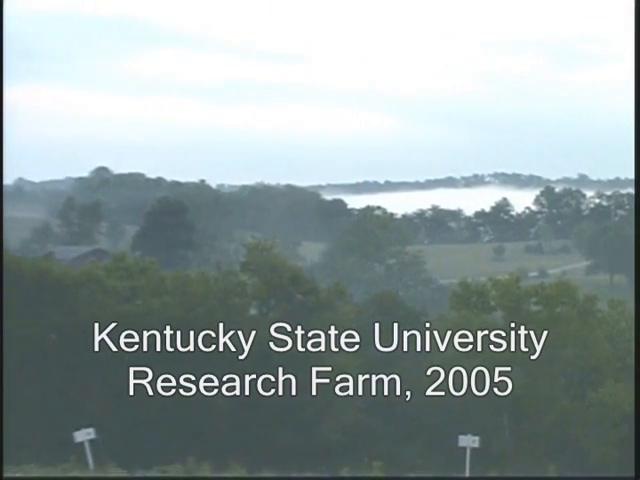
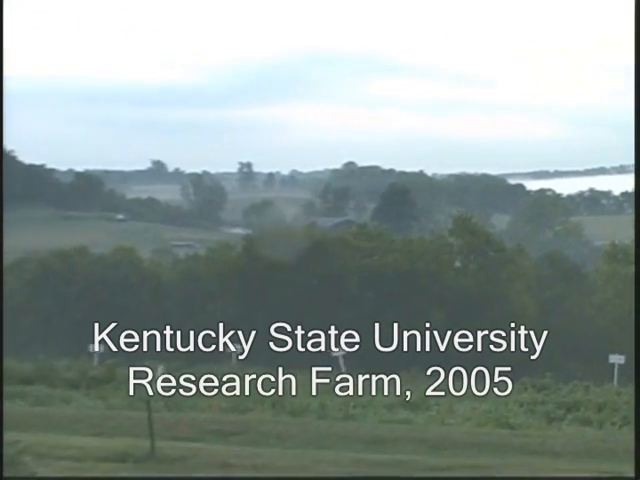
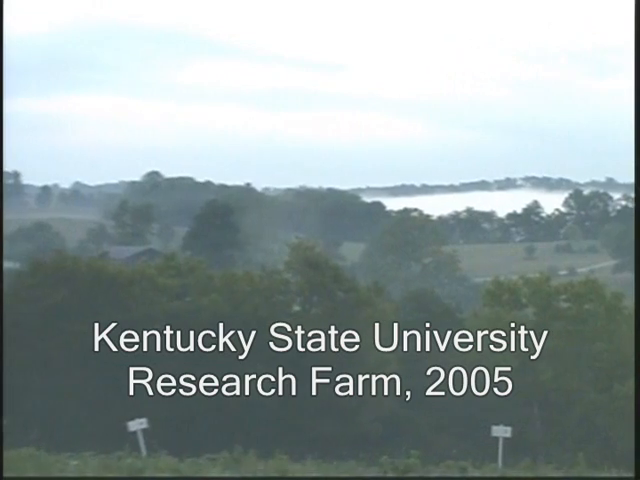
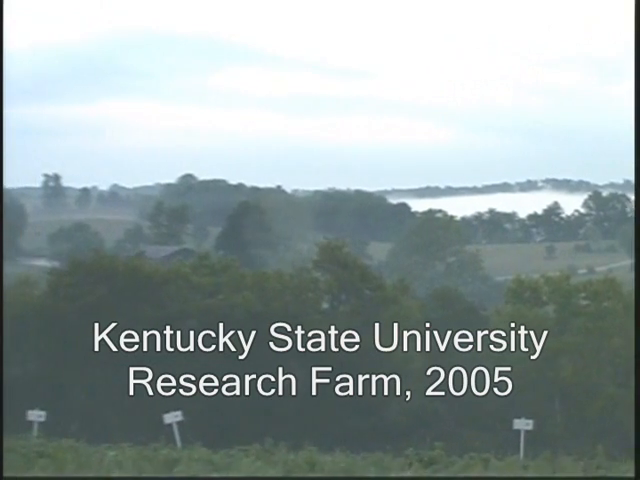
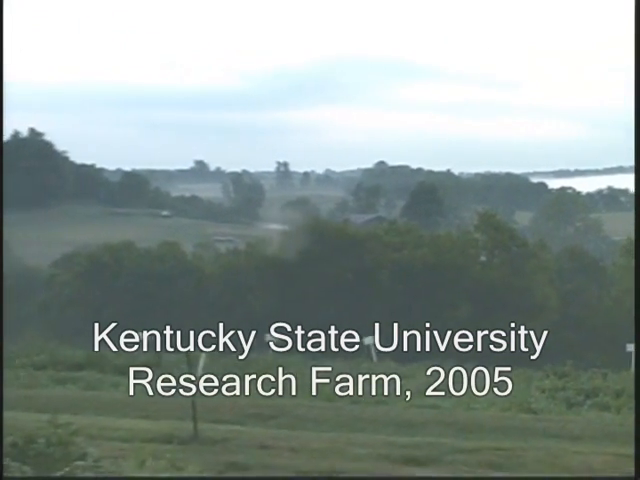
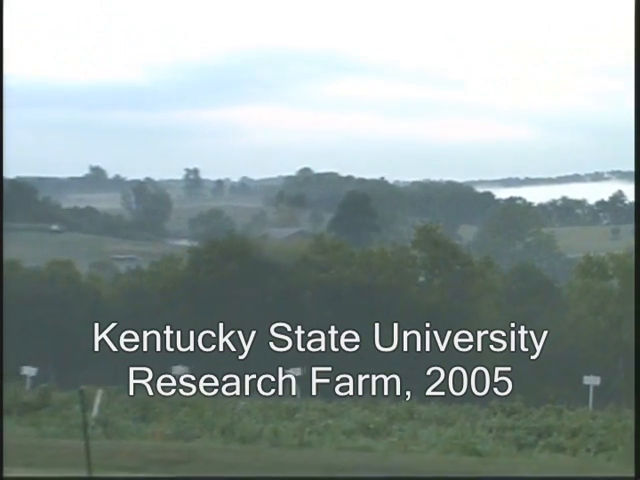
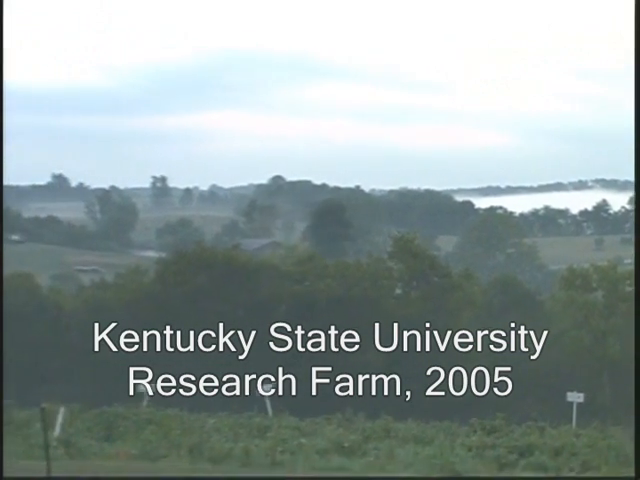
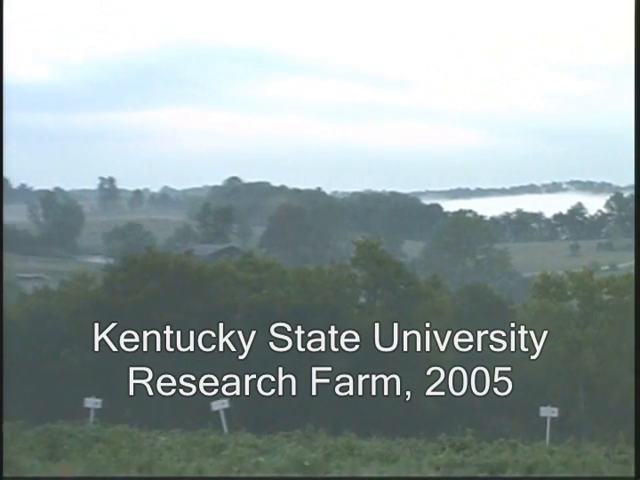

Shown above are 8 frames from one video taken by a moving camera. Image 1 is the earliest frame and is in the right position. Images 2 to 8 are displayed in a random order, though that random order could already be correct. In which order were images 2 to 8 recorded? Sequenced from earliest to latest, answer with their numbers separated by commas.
3, 4, 8, 7, 6, 2, 5
